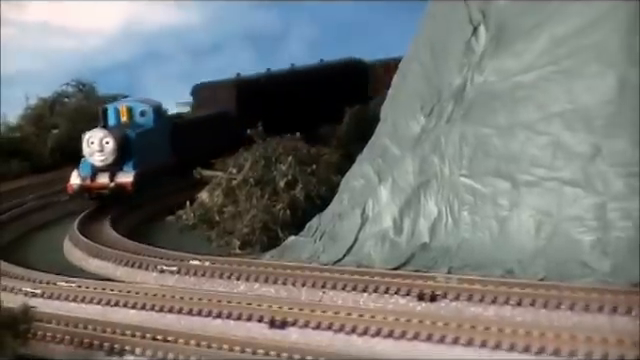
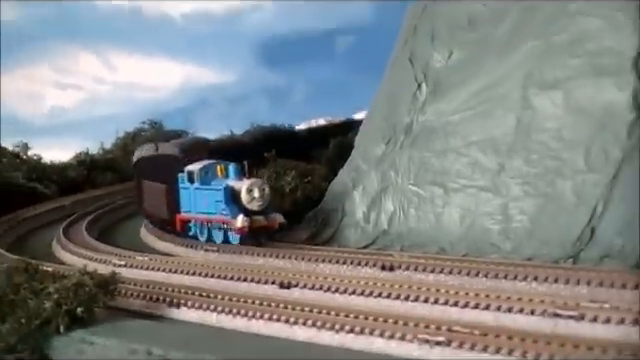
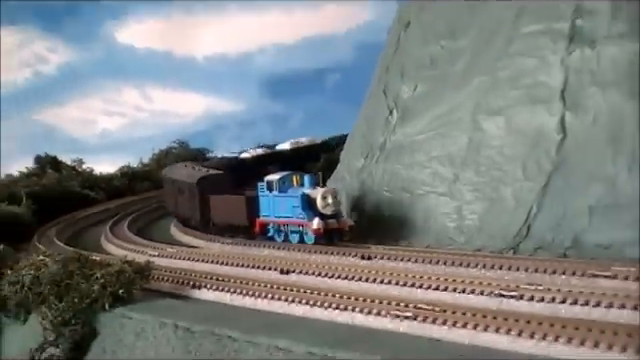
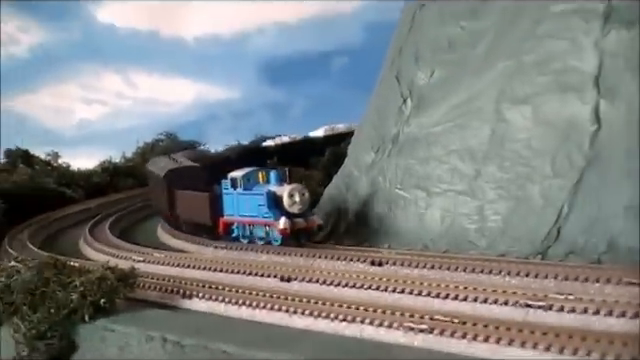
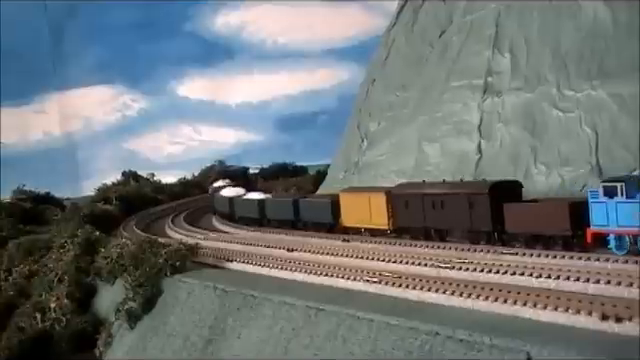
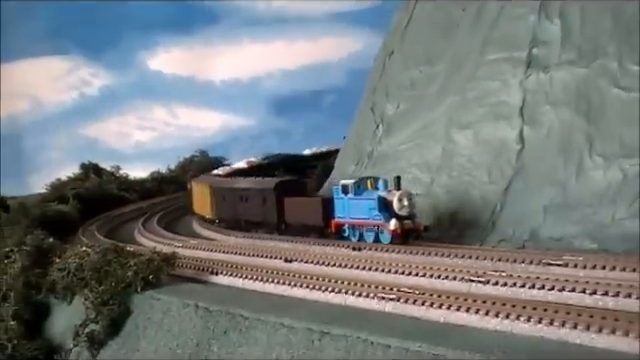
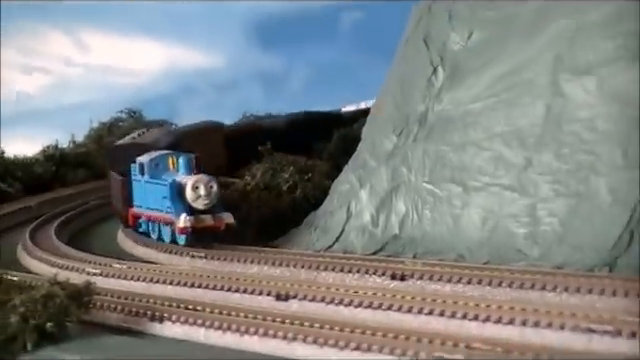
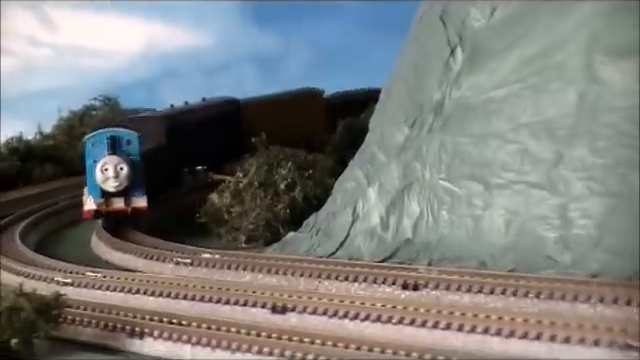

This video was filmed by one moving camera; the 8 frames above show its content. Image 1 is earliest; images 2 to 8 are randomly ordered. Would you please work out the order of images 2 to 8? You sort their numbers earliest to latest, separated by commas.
8, 7, 2, 4, 3, 6, 5
